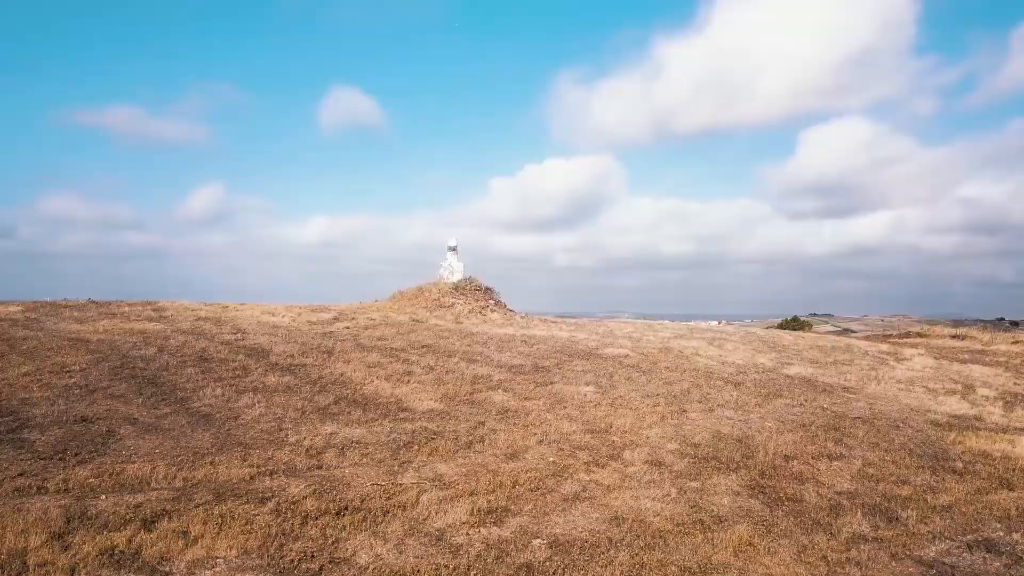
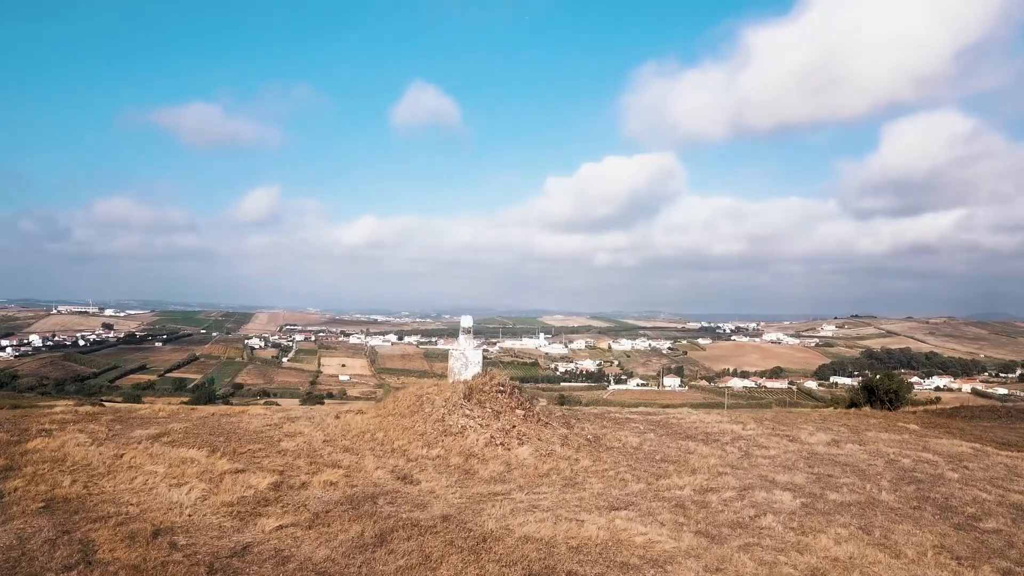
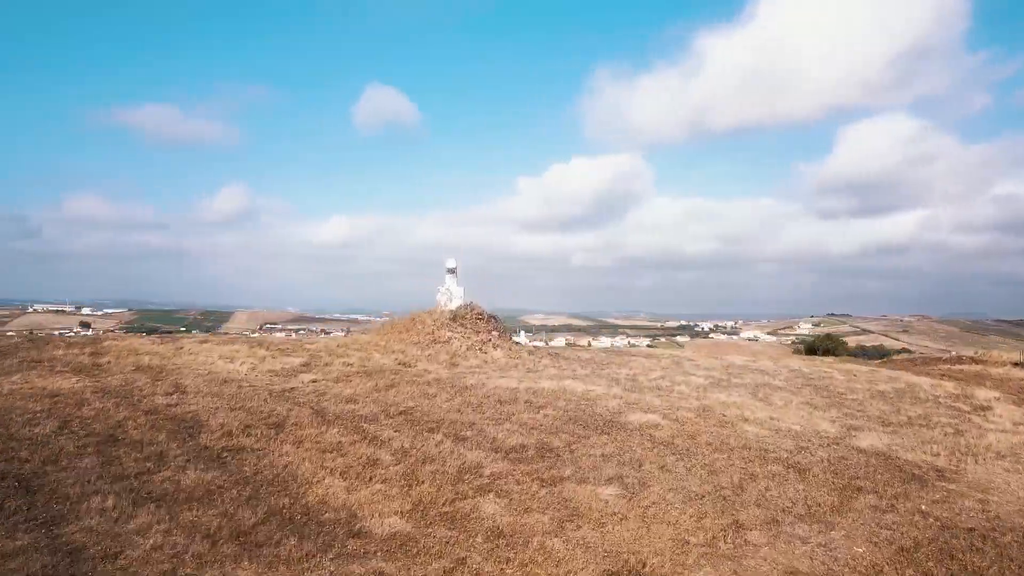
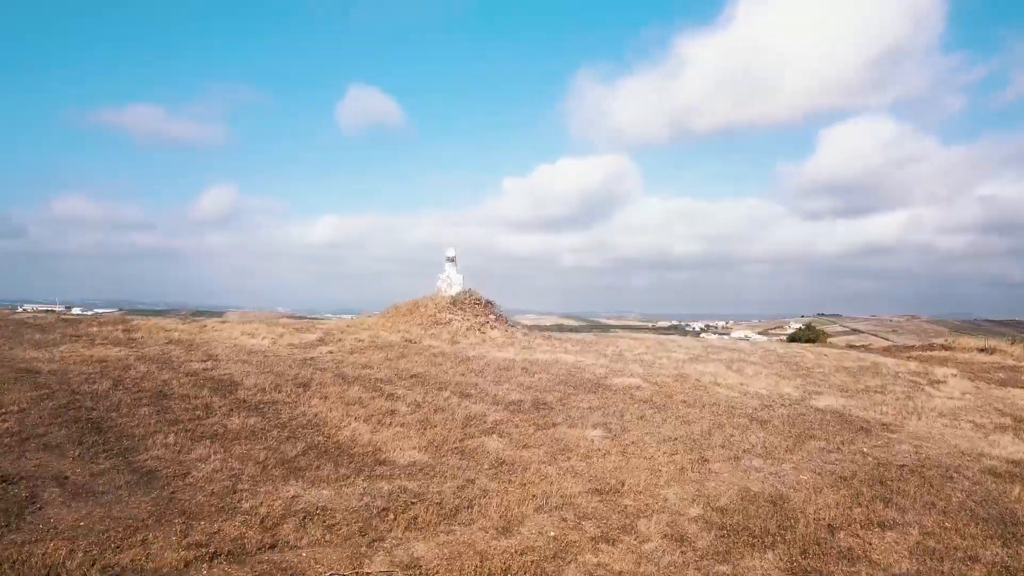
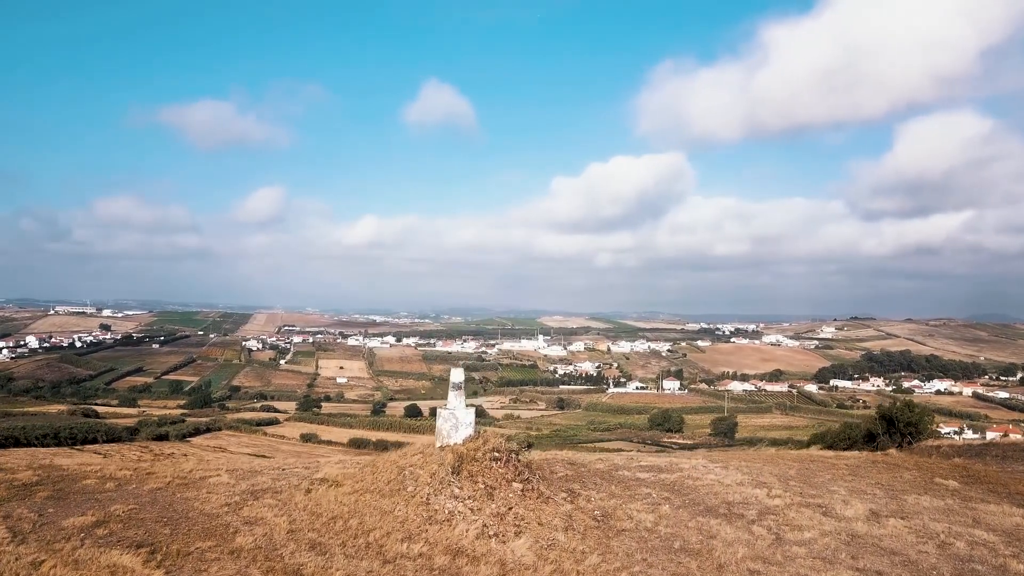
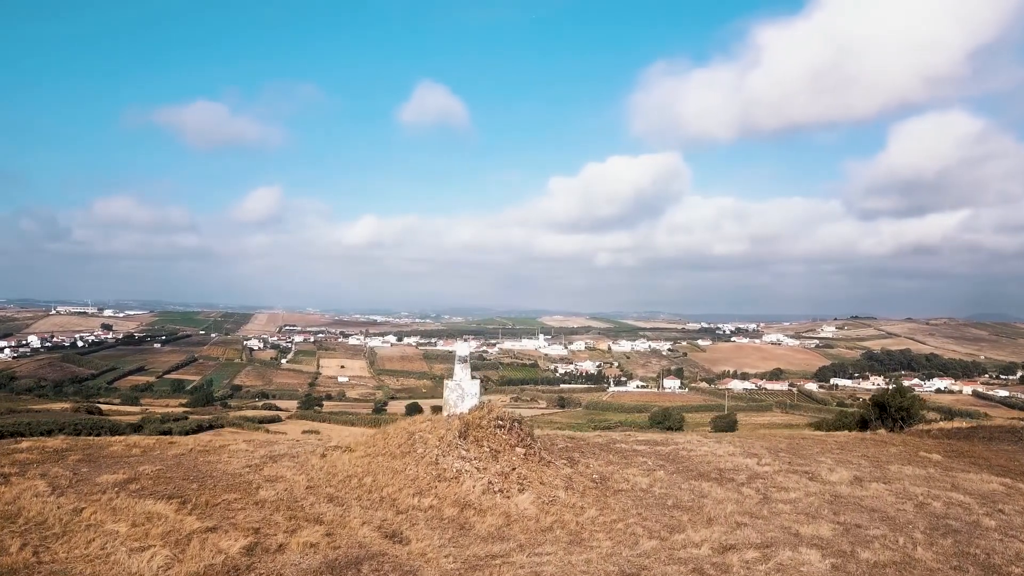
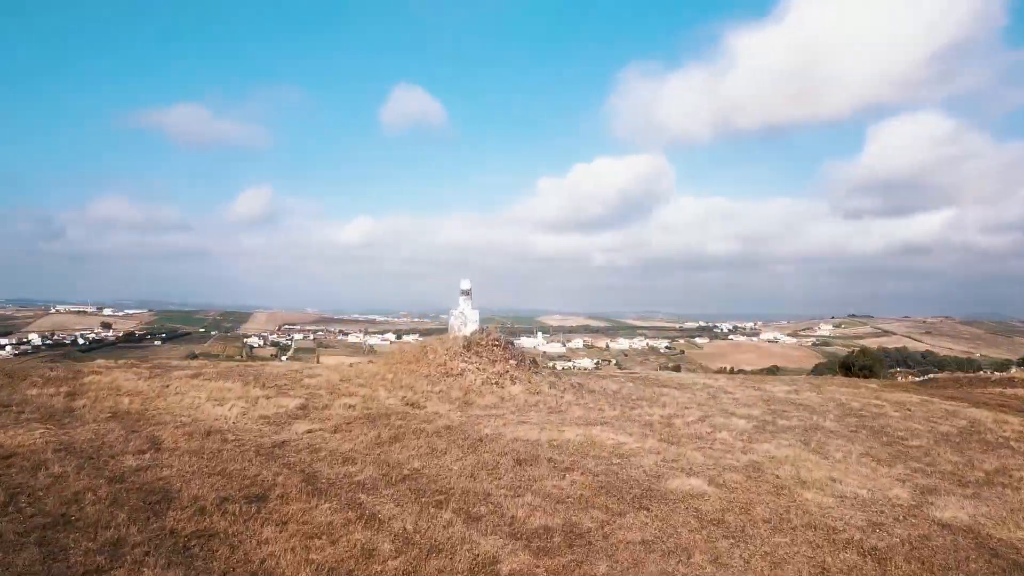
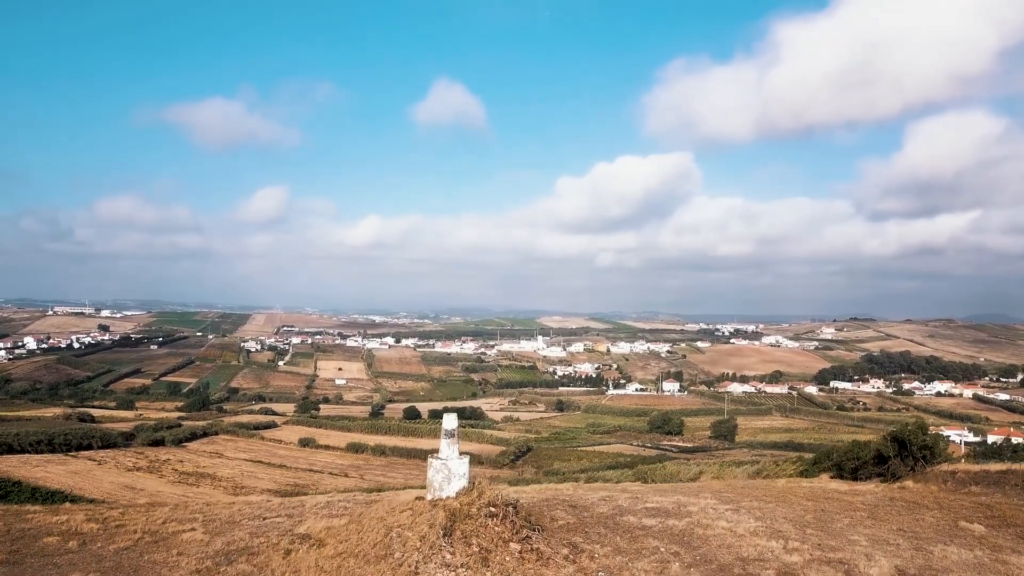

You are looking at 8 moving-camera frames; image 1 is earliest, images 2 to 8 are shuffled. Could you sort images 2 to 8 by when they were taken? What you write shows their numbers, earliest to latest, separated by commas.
4, 3, 7, 2, 6, 5, 8
